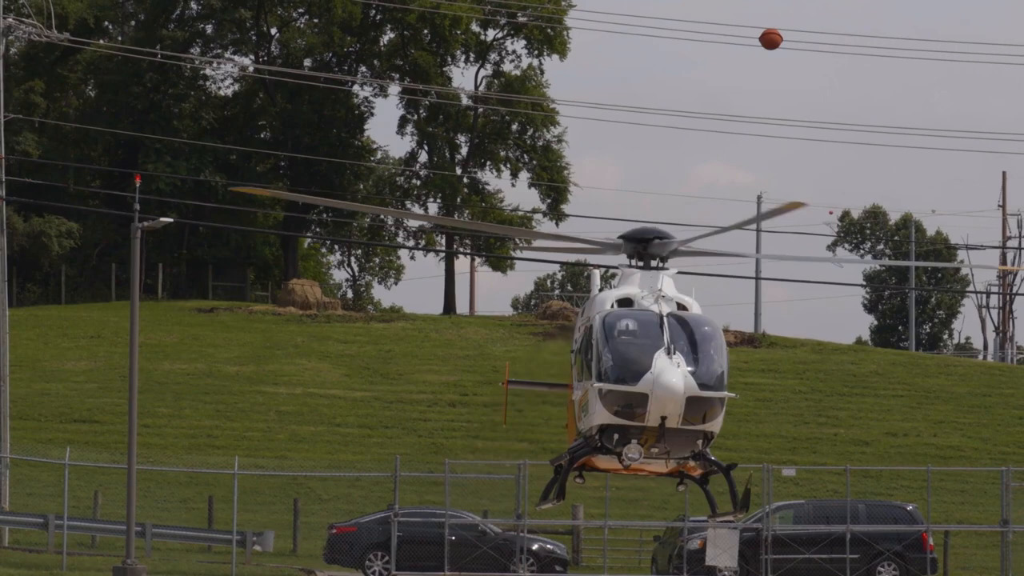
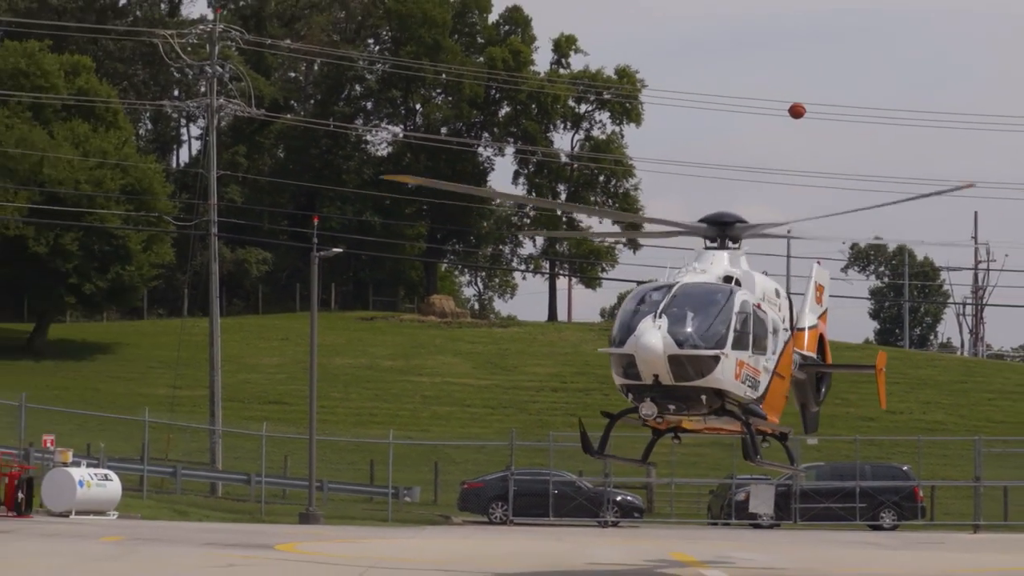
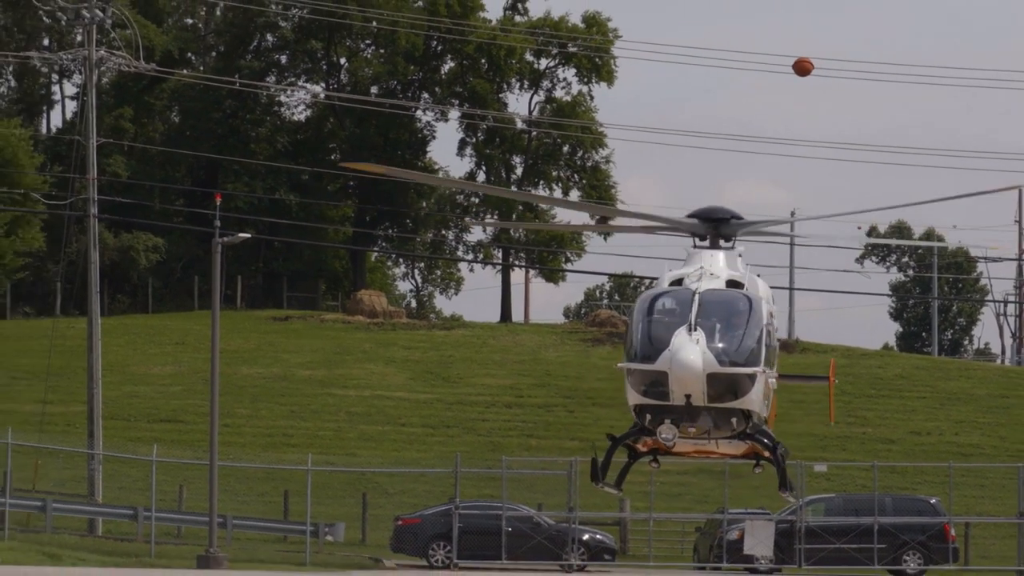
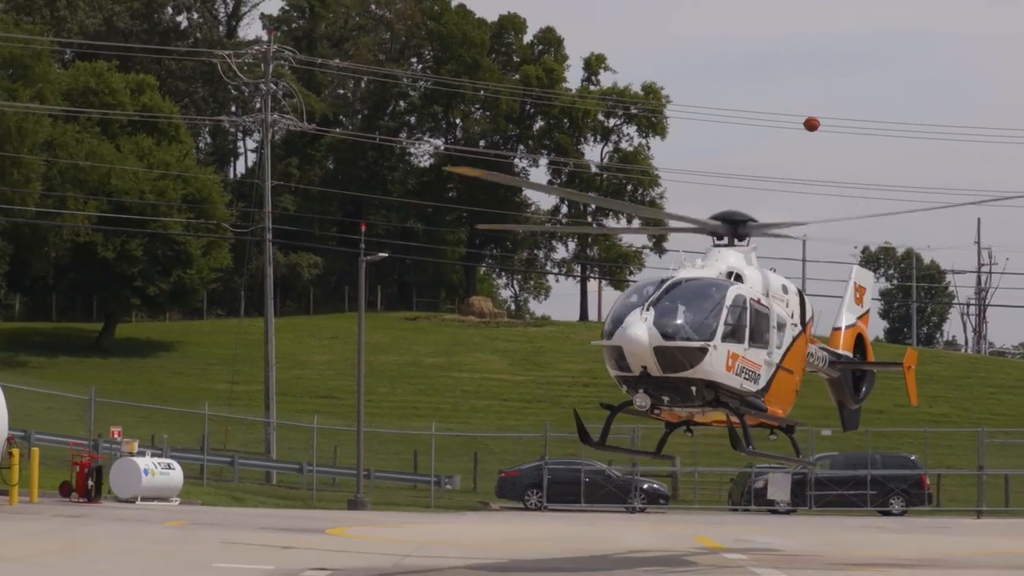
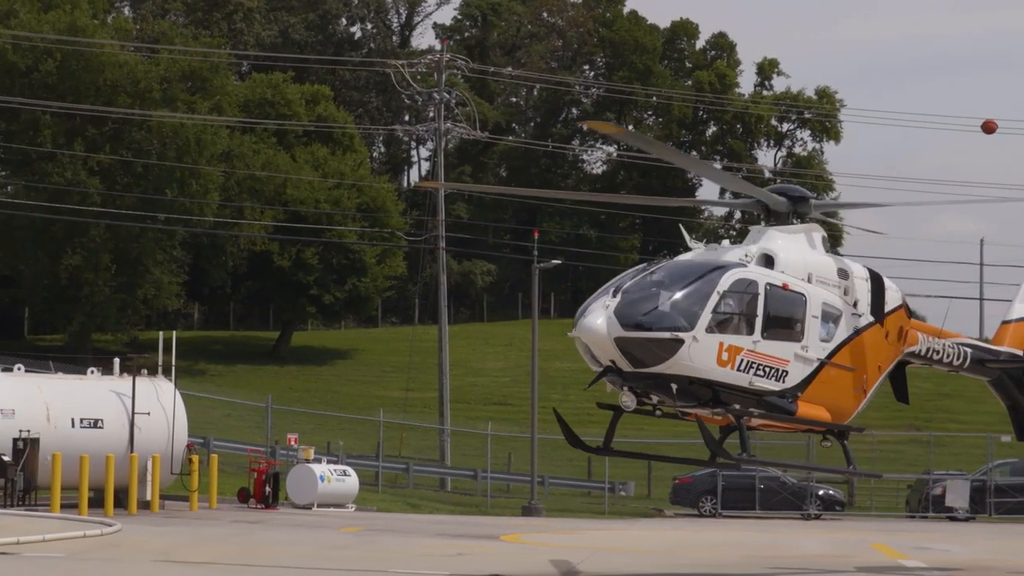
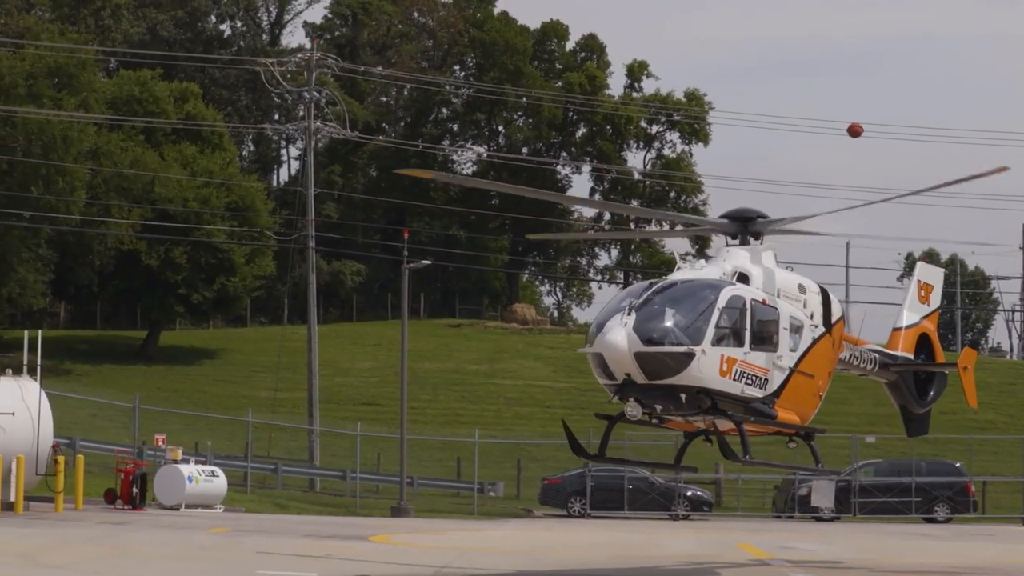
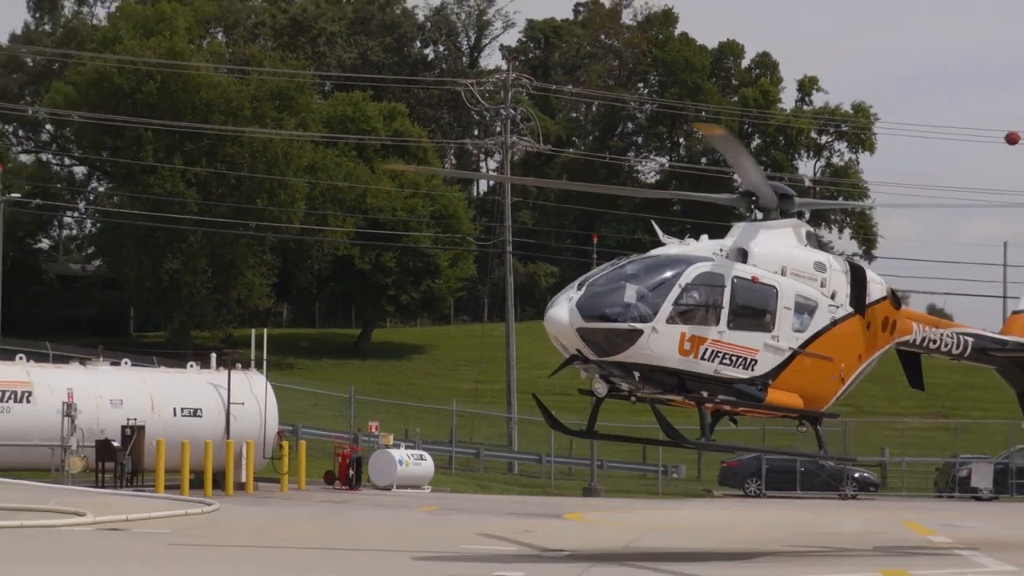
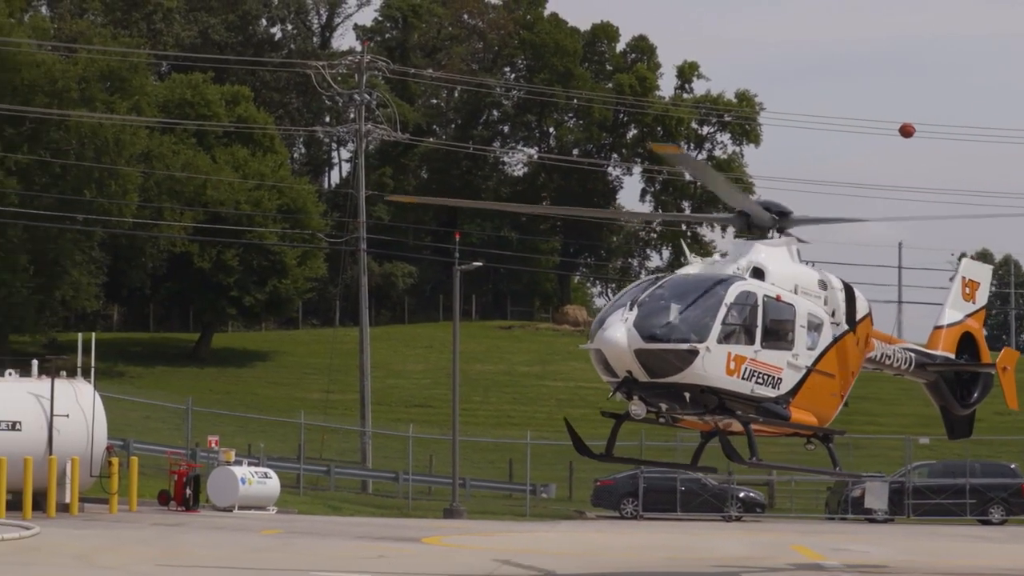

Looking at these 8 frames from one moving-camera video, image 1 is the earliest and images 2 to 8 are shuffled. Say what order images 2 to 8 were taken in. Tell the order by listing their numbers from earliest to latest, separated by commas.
3, 2, 4, 6, 8, 5, 7
